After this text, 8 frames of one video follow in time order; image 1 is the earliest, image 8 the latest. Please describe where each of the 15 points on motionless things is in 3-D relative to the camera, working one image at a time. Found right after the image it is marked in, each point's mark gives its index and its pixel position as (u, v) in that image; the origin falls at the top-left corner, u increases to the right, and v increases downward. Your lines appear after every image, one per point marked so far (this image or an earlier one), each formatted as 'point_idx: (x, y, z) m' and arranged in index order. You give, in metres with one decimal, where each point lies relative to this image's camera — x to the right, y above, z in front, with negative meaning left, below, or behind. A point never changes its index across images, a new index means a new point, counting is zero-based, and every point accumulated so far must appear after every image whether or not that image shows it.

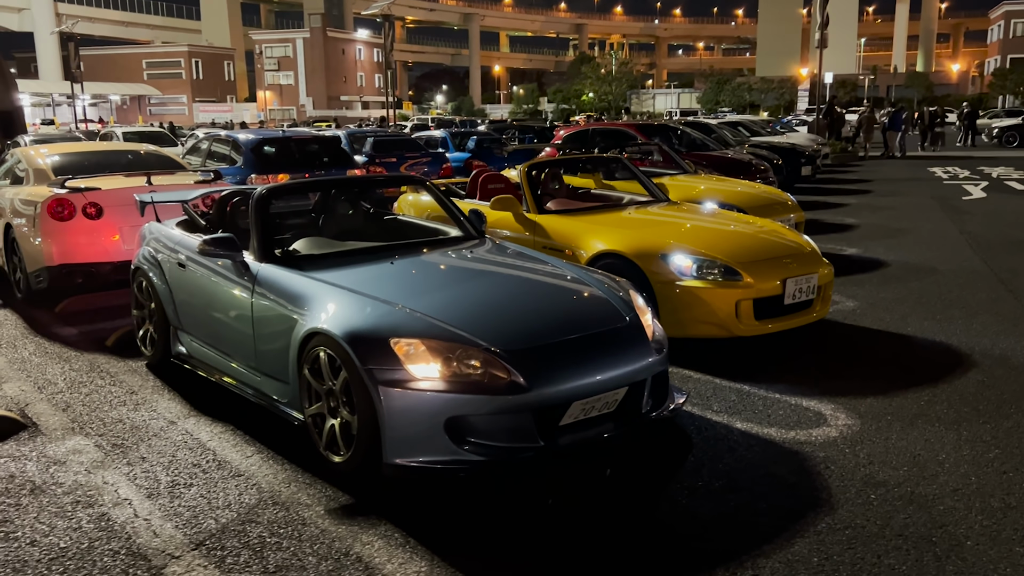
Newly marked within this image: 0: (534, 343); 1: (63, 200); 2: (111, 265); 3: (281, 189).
0: (+0.1, -0.3, +3.9) m
1: (-4.0, +0.8, +7.7) m
2: (-3.7, +0.2, +7.8) m
3: (-1.4, +0.6, +5.3) m
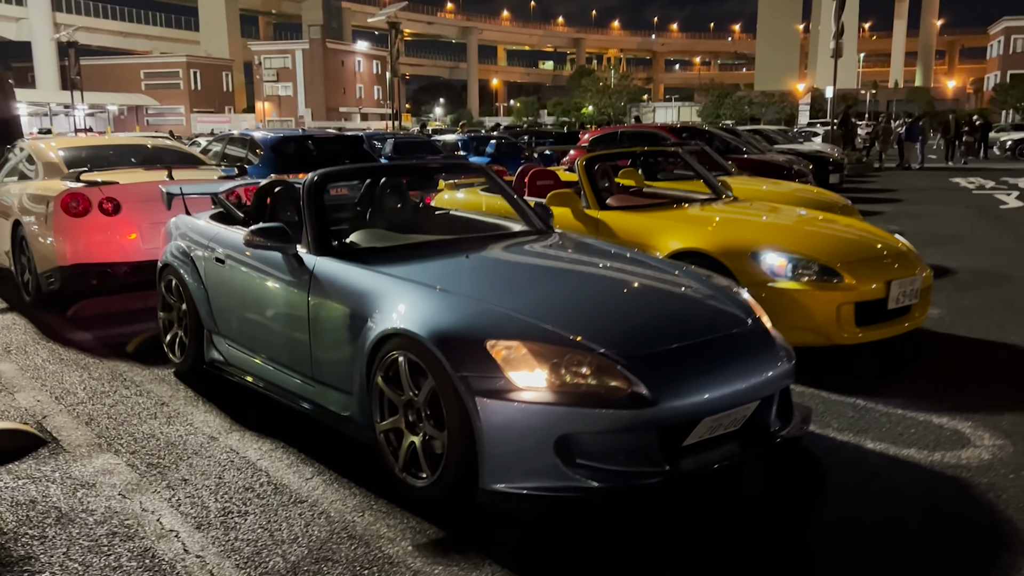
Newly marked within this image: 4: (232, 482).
0: (+0.6, -0.2, +3.3) m
1: (-3.6, +0.8, +7.1) m
2: (-3.3, +0.2, +7.2) m
3: (-1.0, +0.6, +4.7) m
4: (-1.2, -0.8, +3.7) m
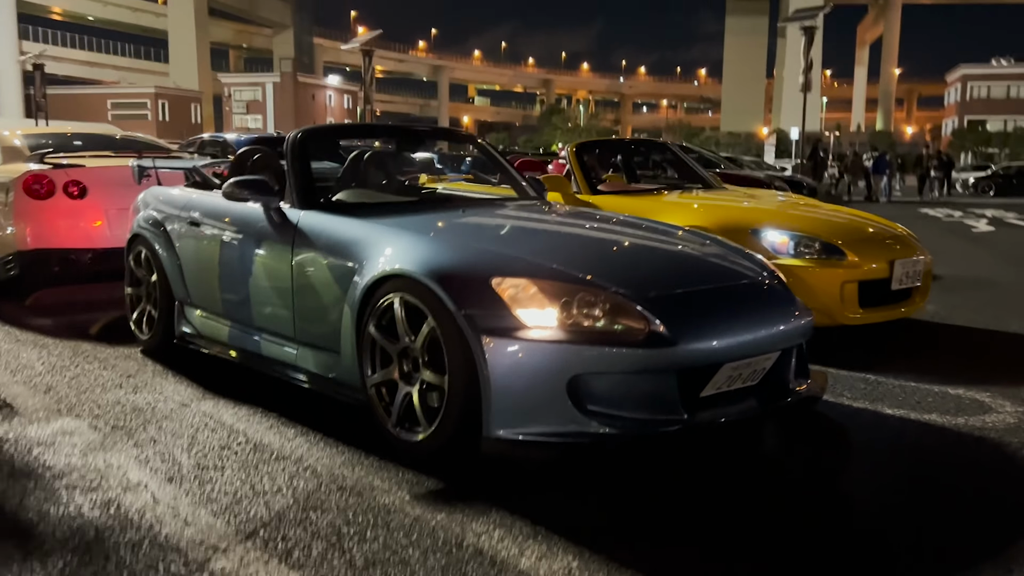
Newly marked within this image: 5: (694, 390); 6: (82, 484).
0: (+0.6, 0.0, +3.1) m
1: (-3.7, +0.9, +6.7) m
2: (-3.4, +0.3, +6.9) m
3: (-1.0, +0.8, +4.4) m
4: (-1.2, -0.6, +3.4) m
5: (+0.7, -0.4, +3.0) m
6: (-1.5, -0.7, +2.9) m
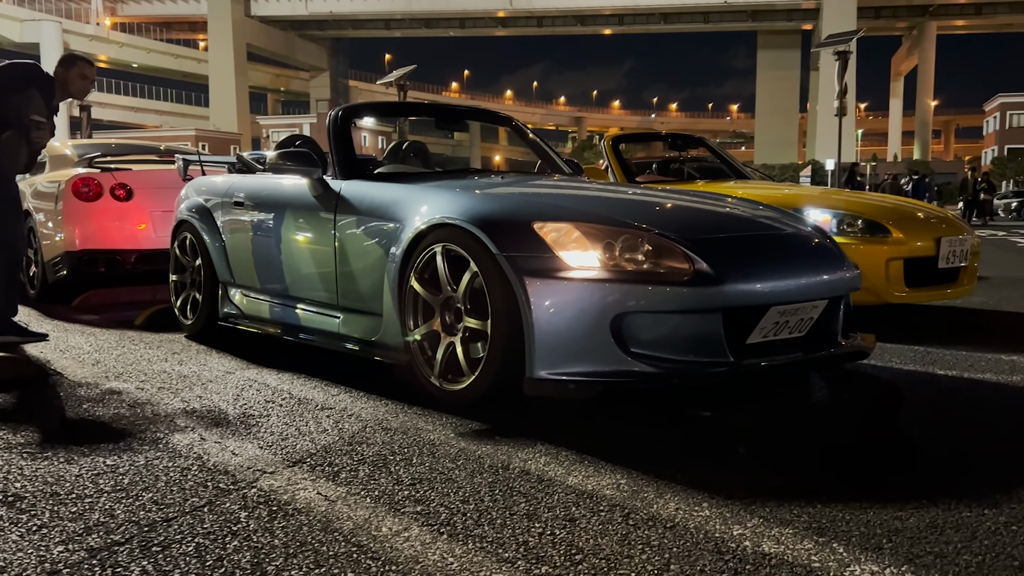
0: (+0.7, +0.2, +3.1) m
1: (-3.4, +0.9, +6.9) m
2: (-3.1, +0.3, +7.0) m
3: (-0.8, +0.9, +4.5) m
4: (-1.0, -0.4, +3.4) m
5: (+0.8, -0.2, +3.0) m
6: (-1.3, -0.5, +3.0) m
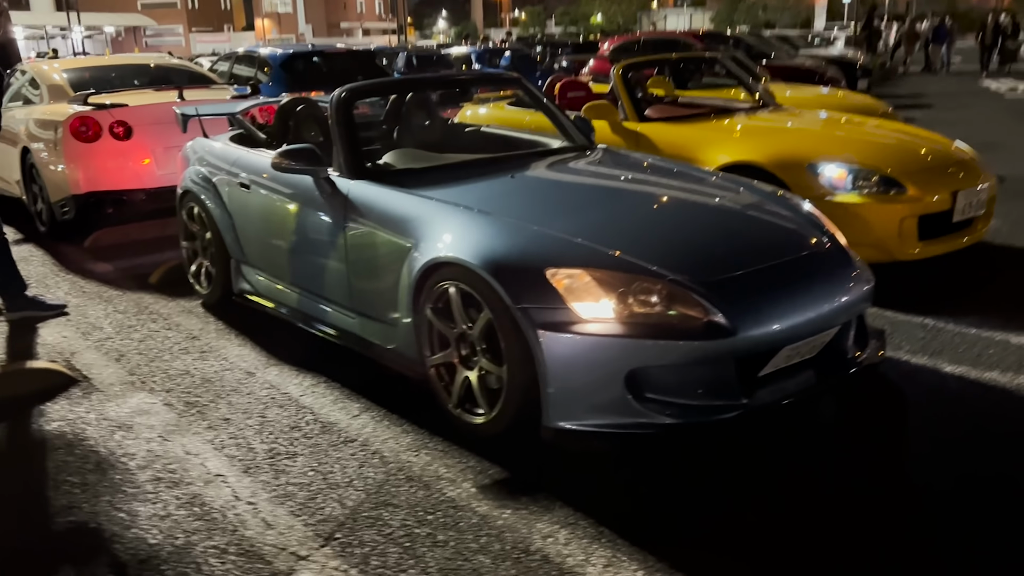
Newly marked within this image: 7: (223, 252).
0: (+0.8, +0.1, +3.1) m
1: (-3.3, +1.3, +6.7) m
2: (-3.0, +0.8, +7.0) m
3: (-0.8, +1.0, +4.4) m
4: (-1.0, -0.5, +3.5) m
5: (+0.9, -0.3, +3.0) m
6: (-1.3, -0.7, +3.1) m
7: (-1.7, +0.2, +5.0) m
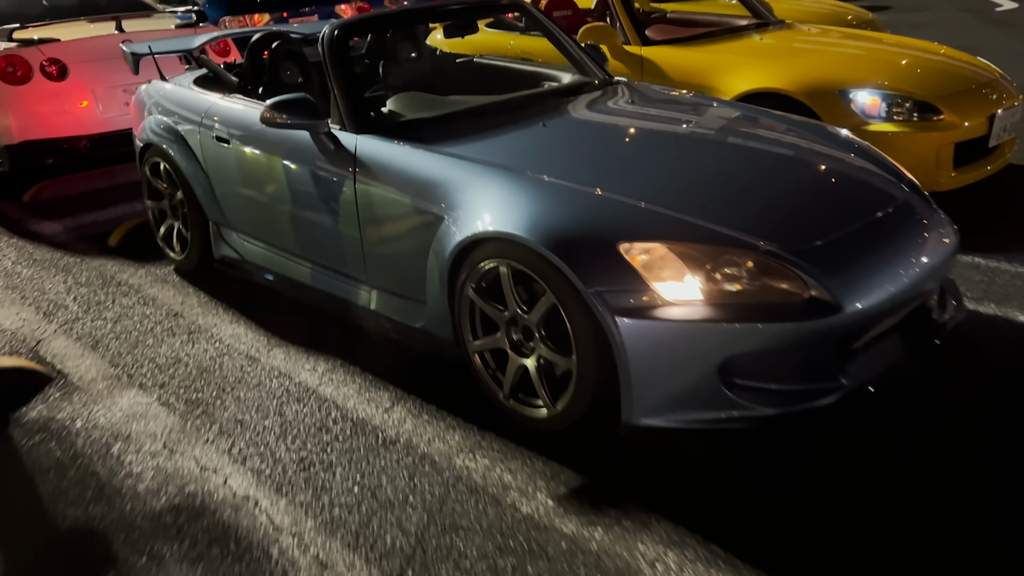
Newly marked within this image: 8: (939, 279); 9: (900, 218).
0: (+1.0, +0.2, +2.7) m
1: (-3.5, +1.6, +5.9) m
2: (-3.1, +1.1, +6.2) m
3: (-0.7, +1.2, +3.8) m
4: (-0.8, -0.5, +3.1) m
5: (+1.1, -0.2, +2.7) m
6: (-1.0, -0.7, +2.7) m
7: (-1.6, +0.4, +4.4) m
8: (+1.5, 0.0, +2.9) m
9: (+1.3, +0.3, +3.0) m
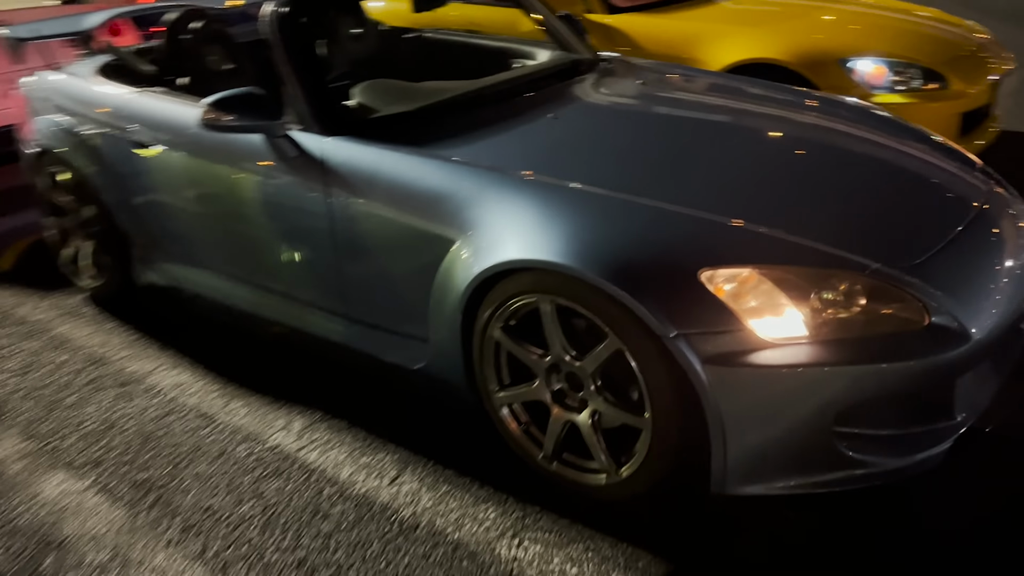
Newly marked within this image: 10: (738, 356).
0: (+1.1, +0.1, +2.2) m
1: (-3.8, +1.4, +4.9) m
2: (-3.4, +0.9, +5.3) m
3: (-0.7, +1.0, +3.1) m
4: (-0.7, -0.6, +2.5) m
5: (+1.2, -0.3, +2.3) m
6: (-0.8, -0.8, +2.0) m
7: (-1.7, +0.2, +3.7) m
8: (+1.6, 0.0, +2.6) m
9: (+1.4, +0.2, +2.6) m
10: (+0.5, -0.2, +2.0) m
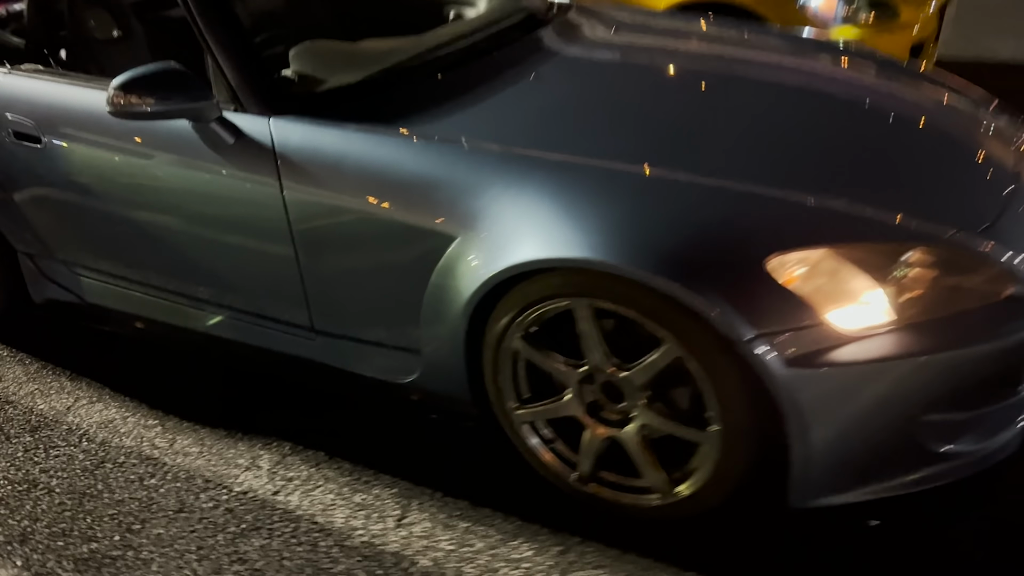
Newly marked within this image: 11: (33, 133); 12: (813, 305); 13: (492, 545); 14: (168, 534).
0: (+1.1, +0.2, +2.0) m
1: (-4.1, +1.2, +3.9) m
2: (-3.8, +0.8, +4.4) m
3: (-0.9, +1.0, +2.6) m
4: (-0.6, -0.7, +2.1) m
5: (+1.3, -0.2, +2.1) m
6: (-0.7, -0.9, +1.6) m
7: (-1.8, +0.2, +3.0) m
8: (+1.5, +0.2, +2.4) m
9: (+1.4, +0.4, +2.4) m
10: (+0.6, -0.1, +1.8) m
11: (-1.5, +0.5, +2.7) m
12: (+0.6, 0.0, +1.8) m
13: (-0.1, -0.6, +2.1) m
14: (-0.9, -0.6, +2.2) m
